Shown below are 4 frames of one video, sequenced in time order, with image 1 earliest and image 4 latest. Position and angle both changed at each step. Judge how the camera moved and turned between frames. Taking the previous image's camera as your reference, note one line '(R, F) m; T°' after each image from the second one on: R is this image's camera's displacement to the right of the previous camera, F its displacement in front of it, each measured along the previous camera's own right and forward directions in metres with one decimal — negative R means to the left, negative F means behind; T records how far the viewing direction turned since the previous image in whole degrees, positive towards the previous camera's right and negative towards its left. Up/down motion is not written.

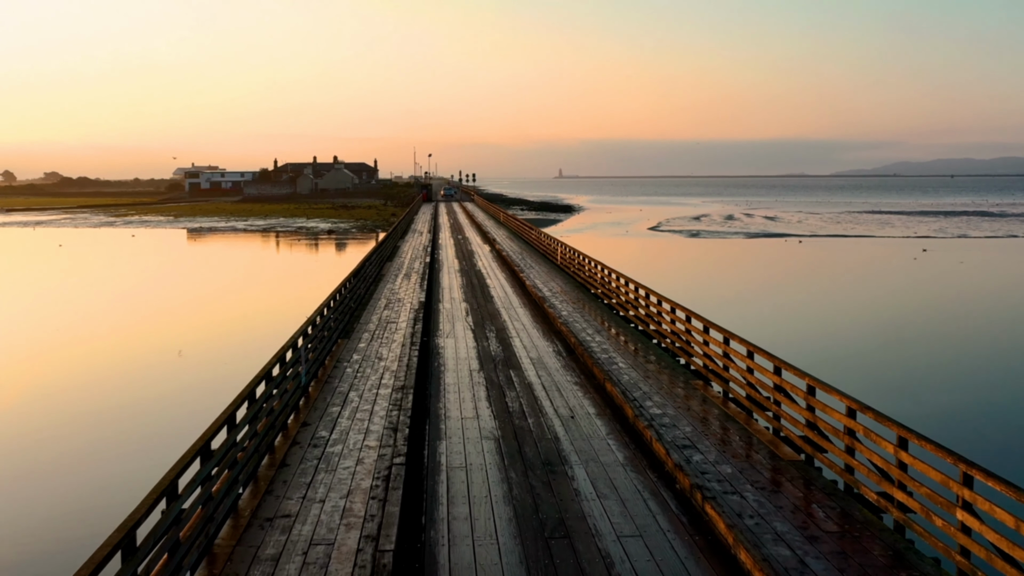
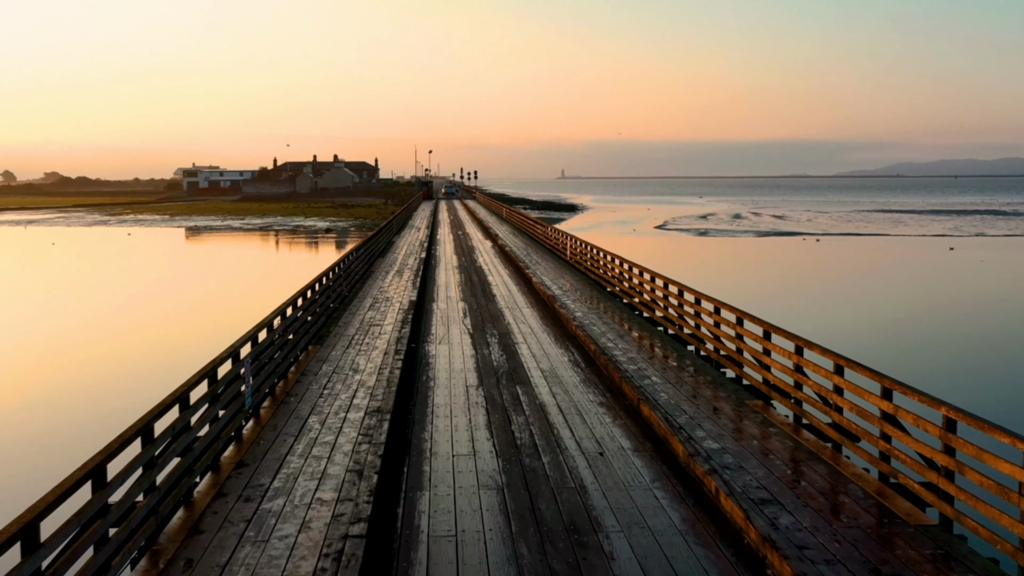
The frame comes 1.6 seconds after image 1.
(0.0, +2.2) m; 0°
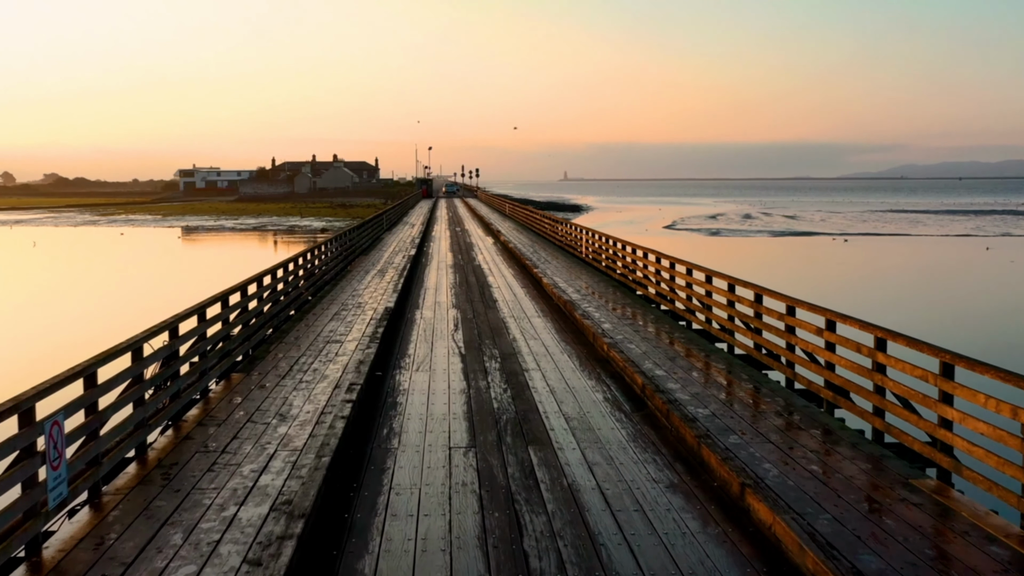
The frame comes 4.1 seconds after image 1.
(0.0, +3.2) m; 0°
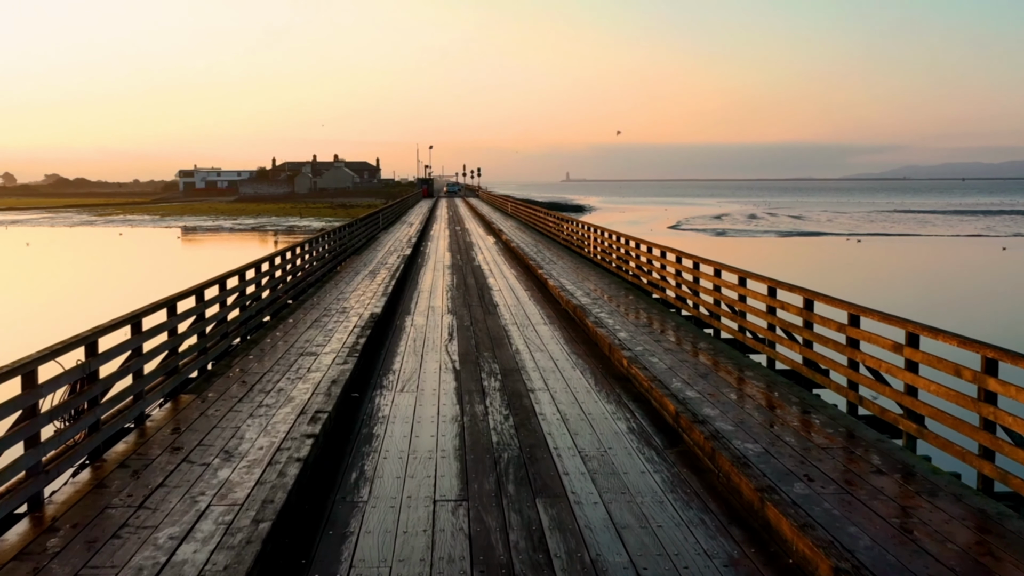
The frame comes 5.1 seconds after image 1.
(0.0, +1.2) m; 0°
